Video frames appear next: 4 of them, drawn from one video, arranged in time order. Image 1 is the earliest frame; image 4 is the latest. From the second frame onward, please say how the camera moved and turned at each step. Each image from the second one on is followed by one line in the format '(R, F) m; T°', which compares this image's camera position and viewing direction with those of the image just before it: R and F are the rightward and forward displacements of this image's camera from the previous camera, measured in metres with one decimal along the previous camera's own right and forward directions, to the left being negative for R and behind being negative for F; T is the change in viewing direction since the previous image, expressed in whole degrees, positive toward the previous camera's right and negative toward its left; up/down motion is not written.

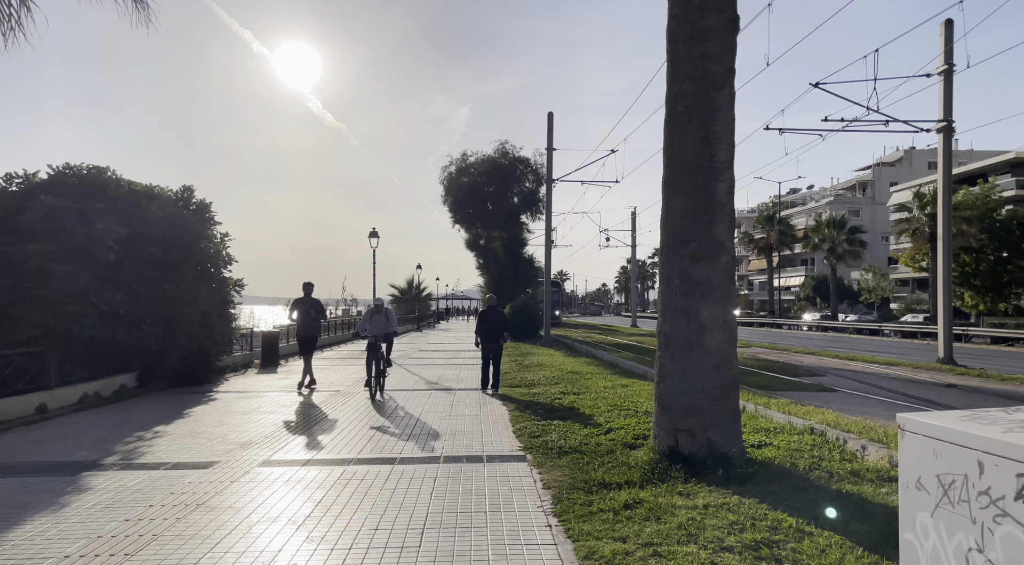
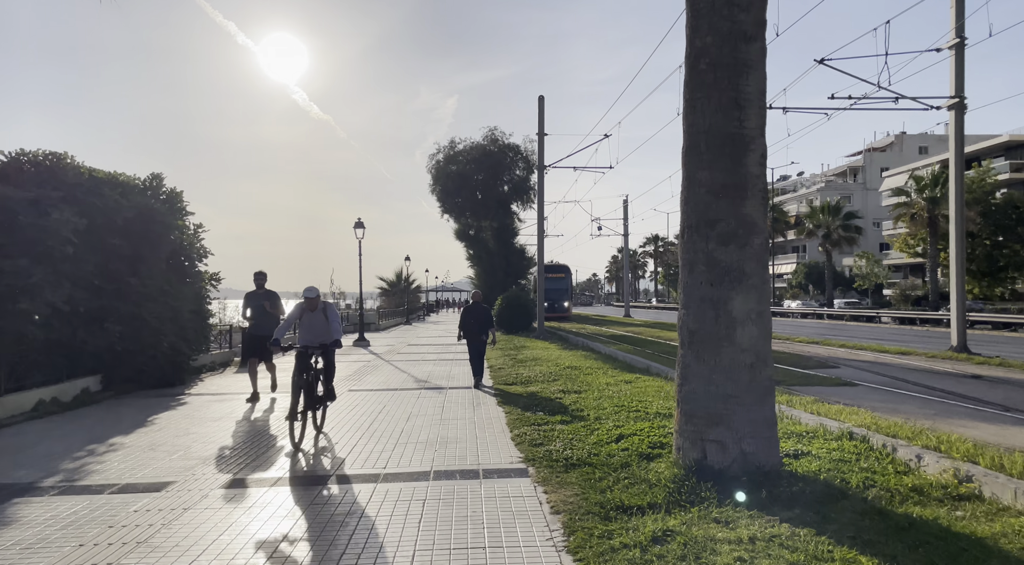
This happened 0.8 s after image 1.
(-0.1, +0.9) m; +1°
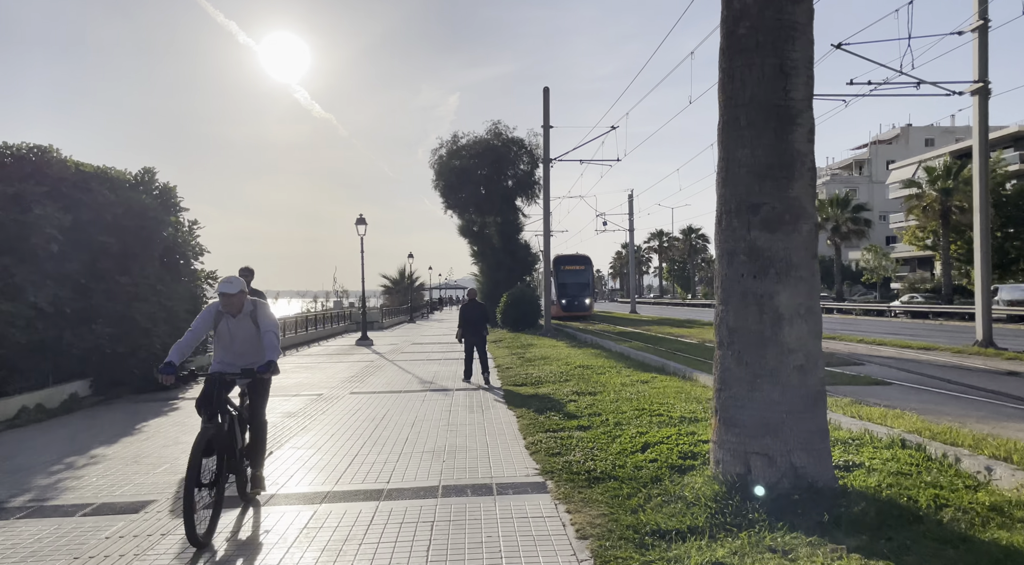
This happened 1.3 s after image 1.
(-0.1, +0.6) m; 0°
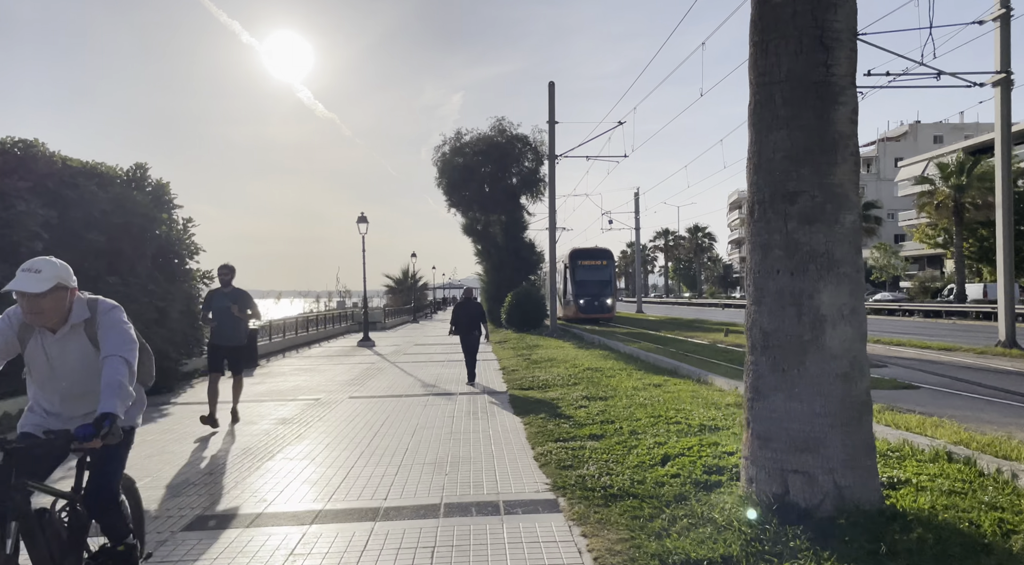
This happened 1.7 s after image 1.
(0.0, +0.5) m; 0°
